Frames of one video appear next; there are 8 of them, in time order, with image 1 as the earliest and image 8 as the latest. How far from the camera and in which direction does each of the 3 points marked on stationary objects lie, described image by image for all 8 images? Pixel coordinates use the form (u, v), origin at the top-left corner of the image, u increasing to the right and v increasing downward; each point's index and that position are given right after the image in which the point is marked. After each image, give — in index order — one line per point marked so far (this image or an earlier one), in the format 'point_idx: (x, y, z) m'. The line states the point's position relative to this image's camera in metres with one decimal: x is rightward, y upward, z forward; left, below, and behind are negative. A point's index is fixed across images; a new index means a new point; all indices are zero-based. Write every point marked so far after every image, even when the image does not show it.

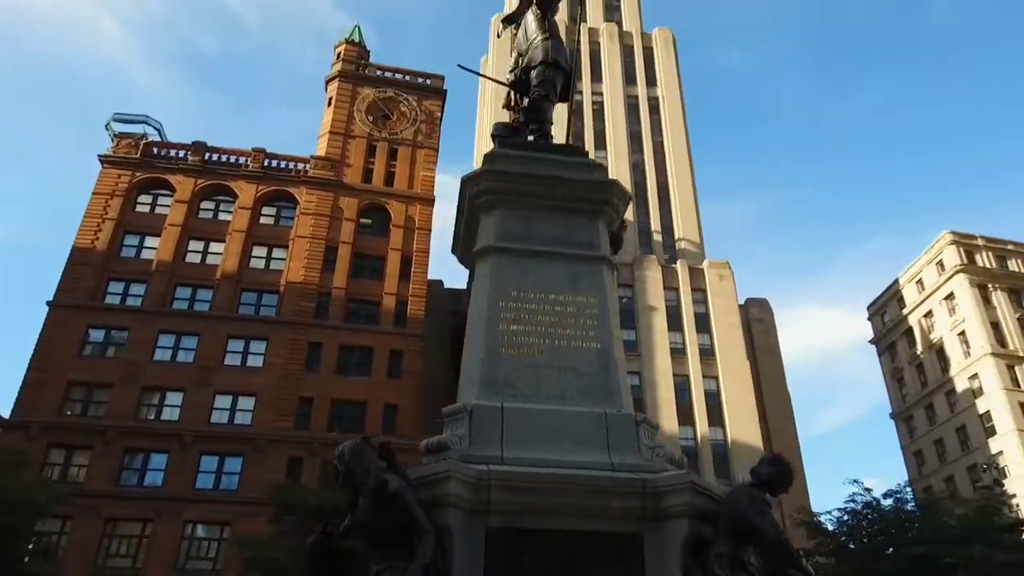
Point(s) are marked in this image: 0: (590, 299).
0: (+0.7, -0.1, +6.6) m
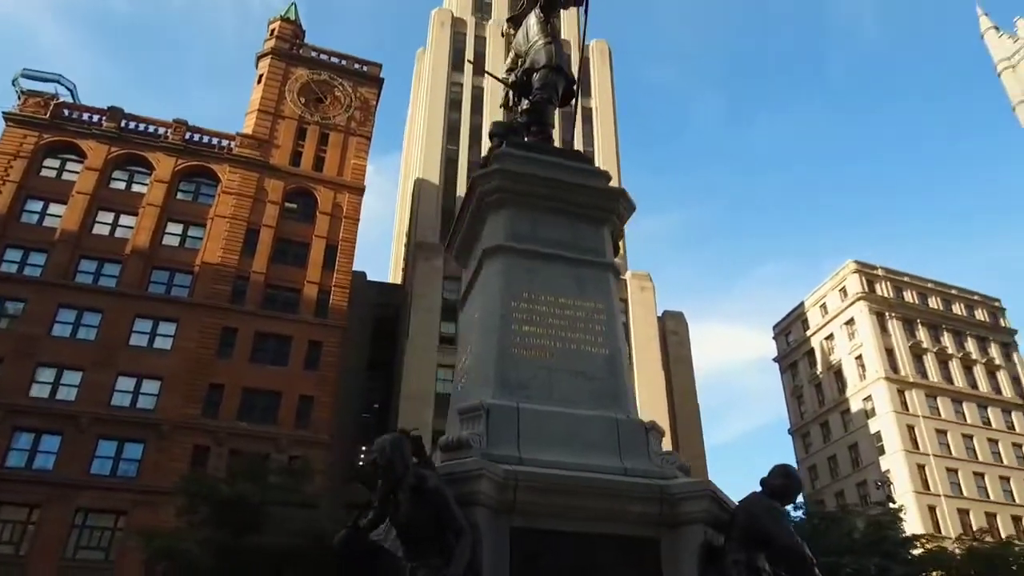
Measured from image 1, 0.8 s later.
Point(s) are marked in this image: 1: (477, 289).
0: (+0.7, -0.1, +6.7) m
1: (-0.3, 0.0, +6.8) m
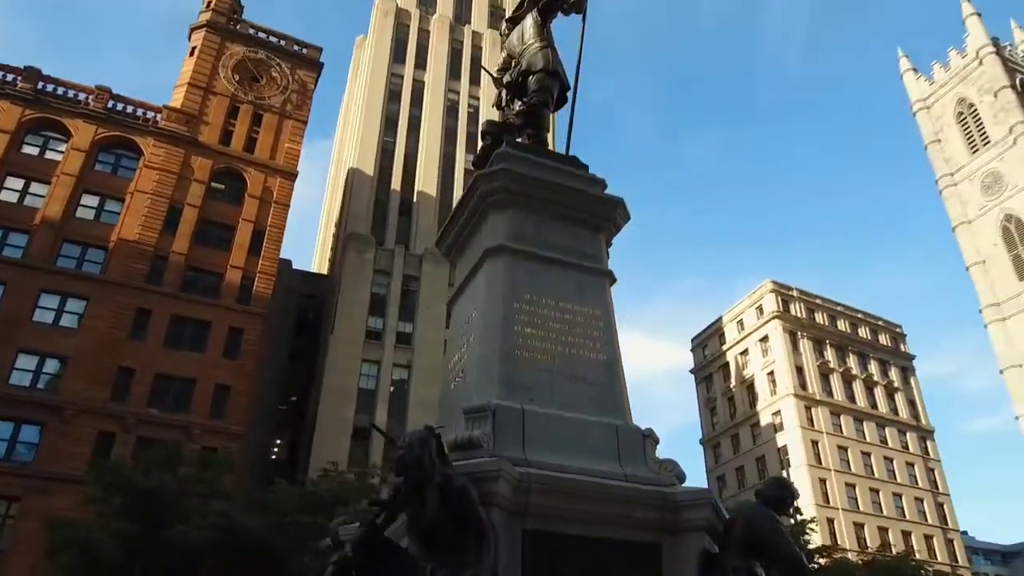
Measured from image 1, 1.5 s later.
0: (+0.7, -0.2, +6.7) m
1: (-0.3, 0.0, +6.8) m
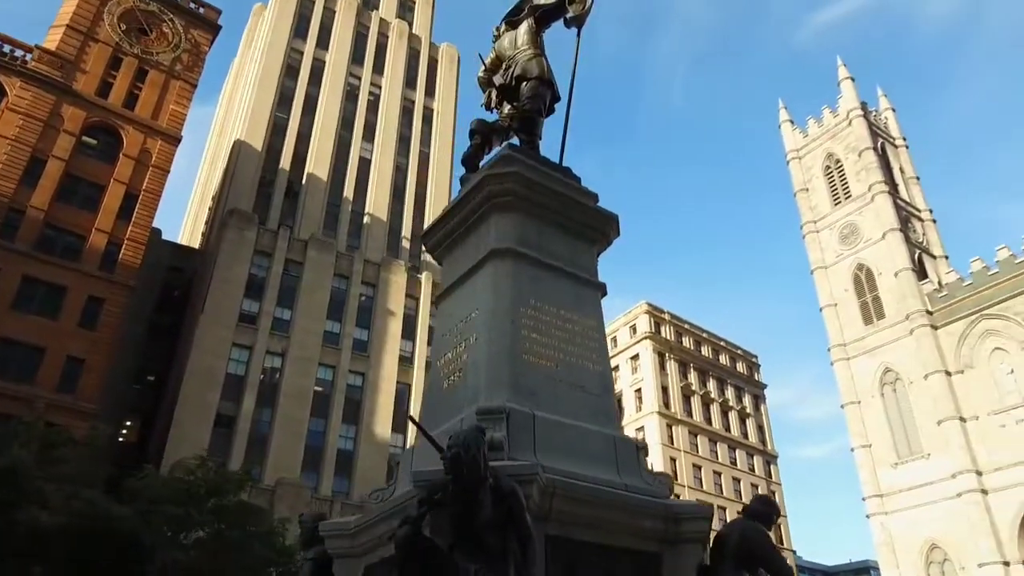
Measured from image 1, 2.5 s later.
0: (+0.7, -0.3, +6.8) m
1: (-0.3, 0.0, +6.7) m
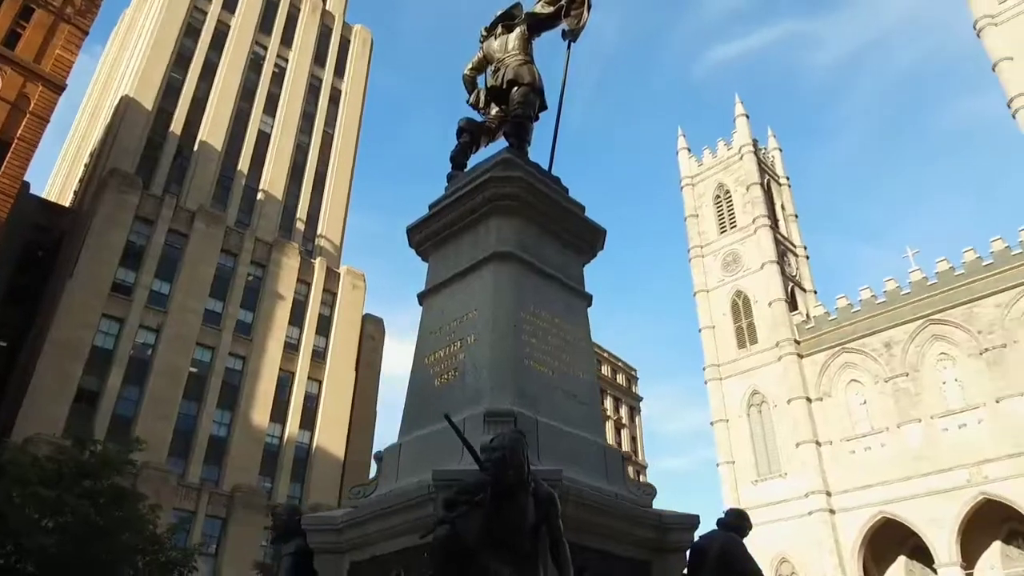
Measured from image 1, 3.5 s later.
0: (+0.6, -0.4, +7.0) m
1: (-0.3, 0.0, +6.7) m
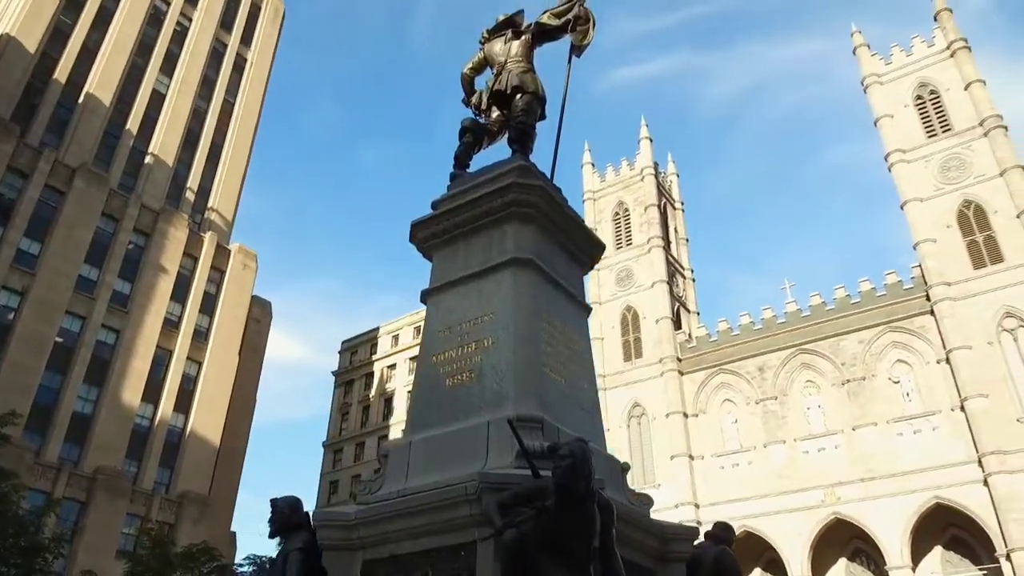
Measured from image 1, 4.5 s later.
0: (+0.7, -0.5, +7.2) m
1: (-0.2, 0.0, +6.7) m
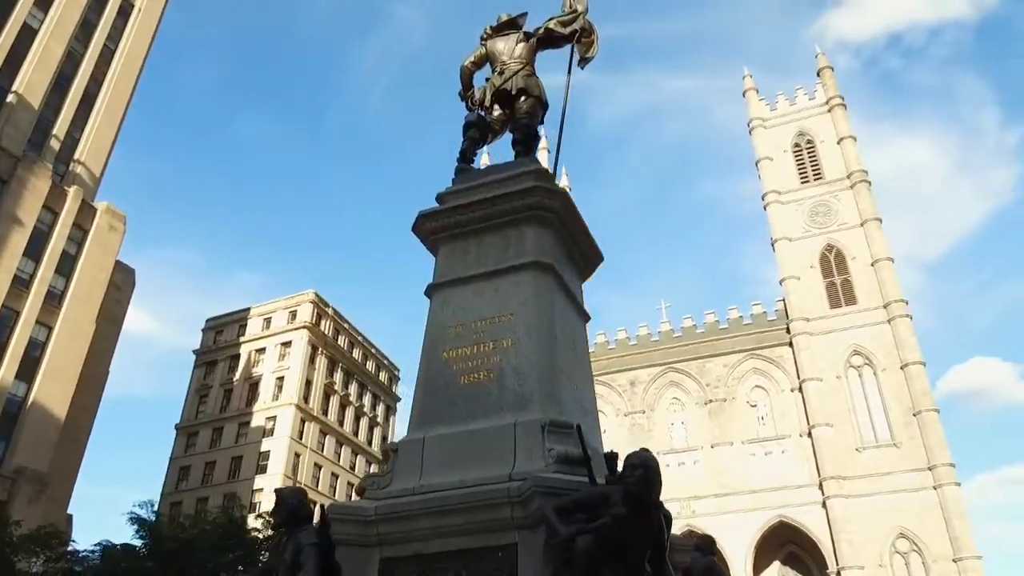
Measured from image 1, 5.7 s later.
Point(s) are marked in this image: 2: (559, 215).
0: (+0.7, -0.6, +7.3) m
1: (0.0, 0.0, +6.7) m
2: (+0.4, +0.7, +7.1) m
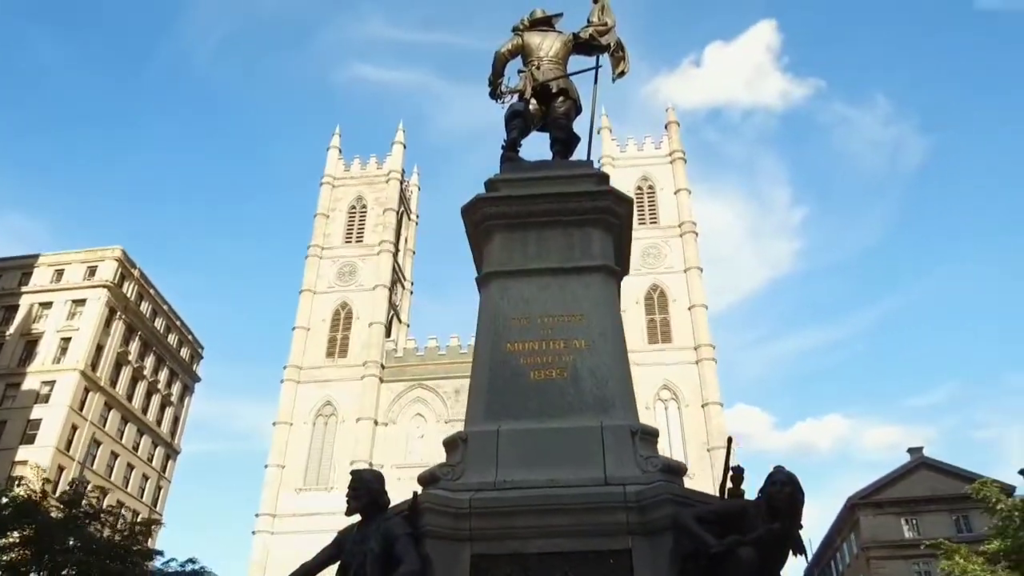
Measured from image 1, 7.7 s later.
0: (+1.0, -0.7, +7.3) m
1: (+0.6, 0.0, +6.6) m
2: (+1.0, +0.6, +7.2) m
